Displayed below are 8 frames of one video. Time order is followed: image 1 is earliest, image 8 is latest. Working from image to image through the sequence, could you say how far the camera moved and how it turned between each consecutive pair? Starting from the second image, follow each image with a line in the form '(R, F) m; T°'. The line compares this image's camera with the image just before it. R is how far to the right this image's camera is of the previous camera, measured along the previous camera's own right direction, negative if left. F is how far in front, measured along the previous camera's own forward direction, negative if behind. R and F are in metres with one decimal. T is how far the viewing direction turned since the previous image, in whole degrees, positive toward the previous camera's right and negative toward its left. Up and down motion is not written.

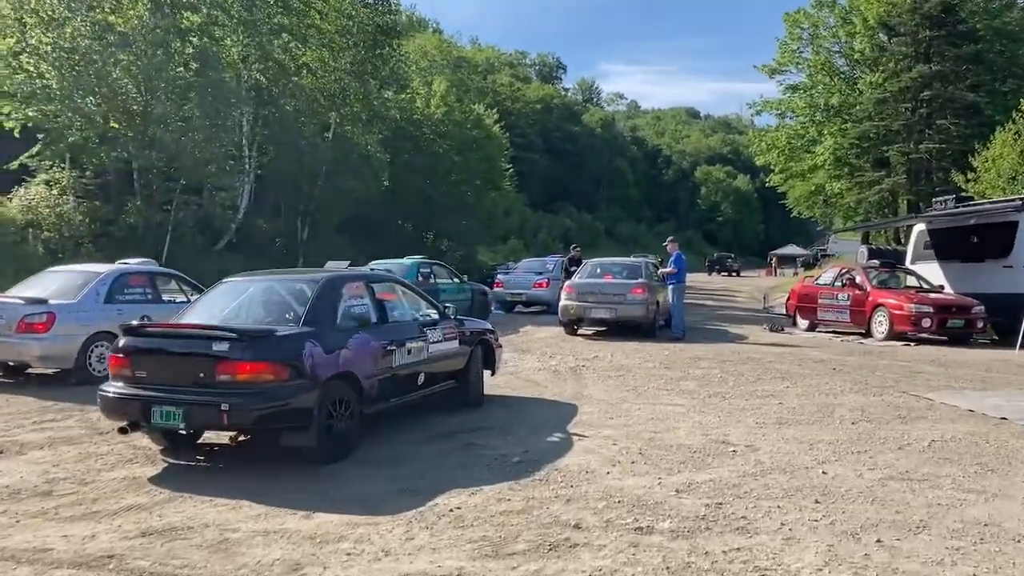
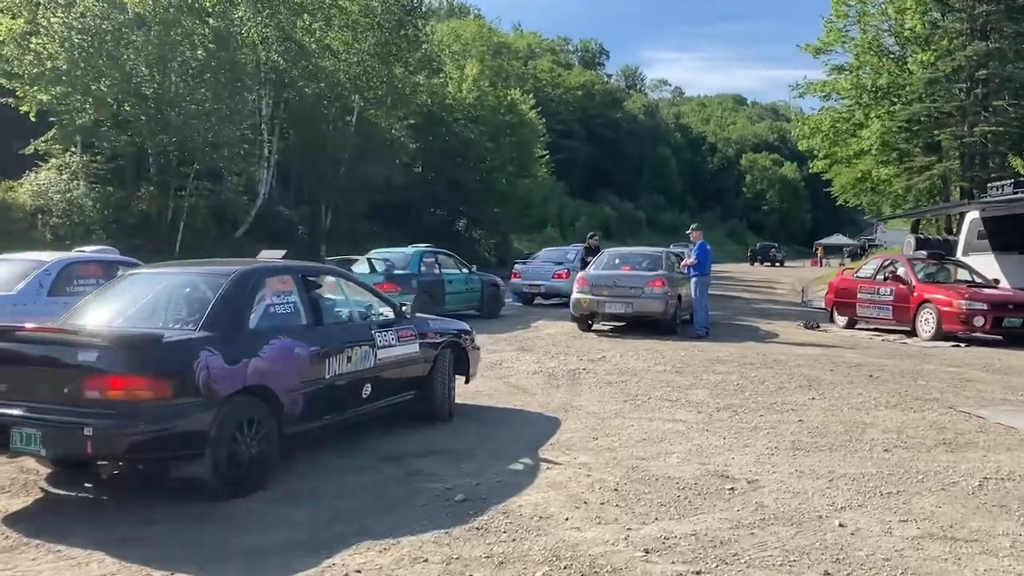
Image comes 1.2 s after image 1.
(+0.6, +1.4) m; -3°
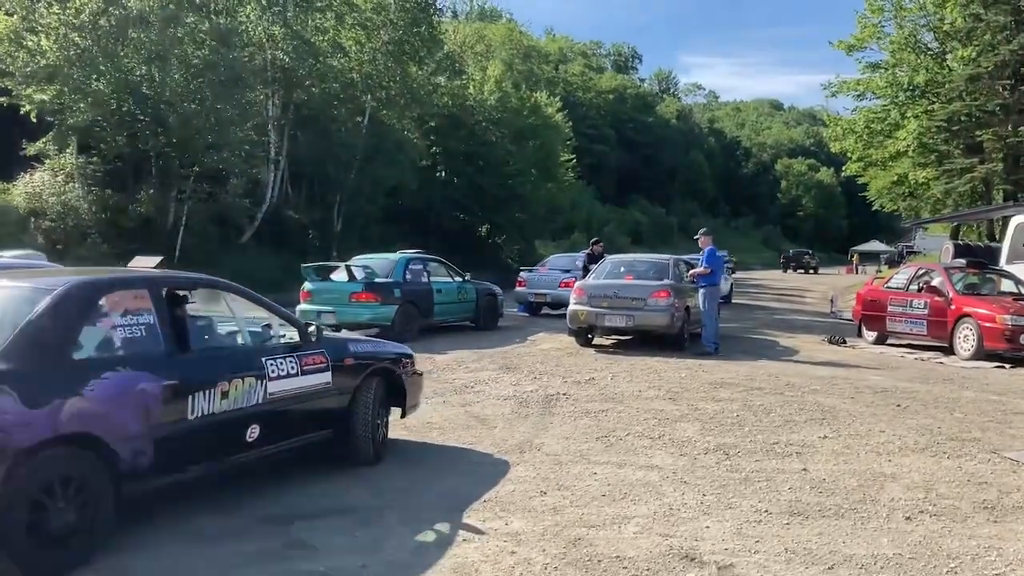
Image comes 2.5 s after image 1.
(+0.7, +1.5) m; -2°
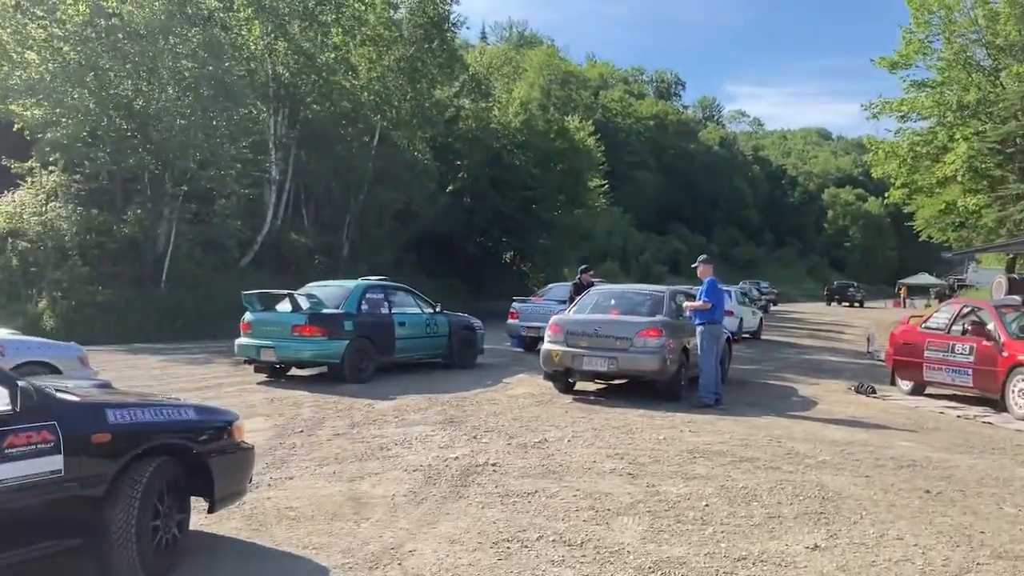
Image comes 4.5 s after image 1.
(+1.1, +2.1) m; -3°
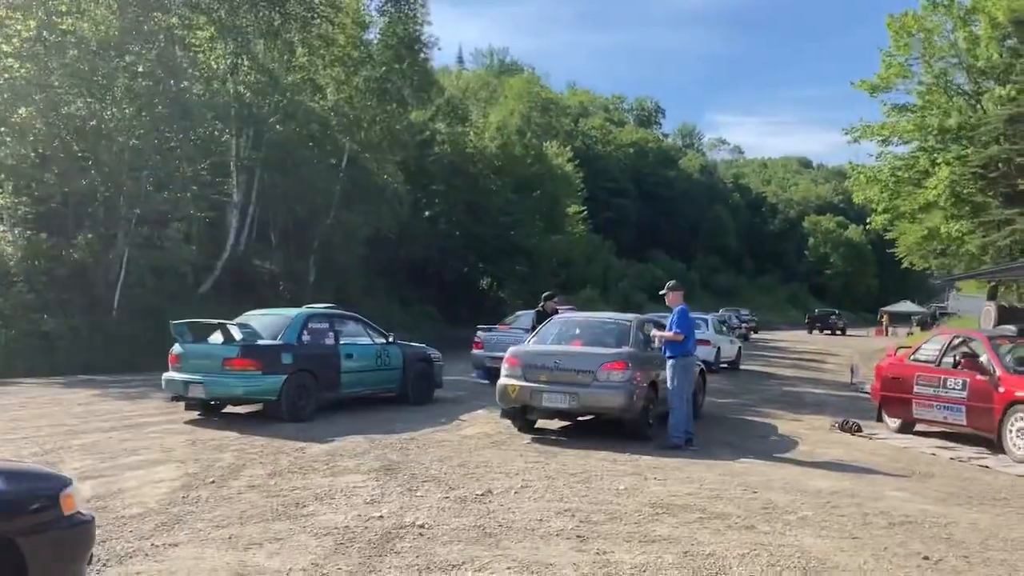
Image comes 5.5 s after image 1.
(+0.4, +1.1) m; +1°
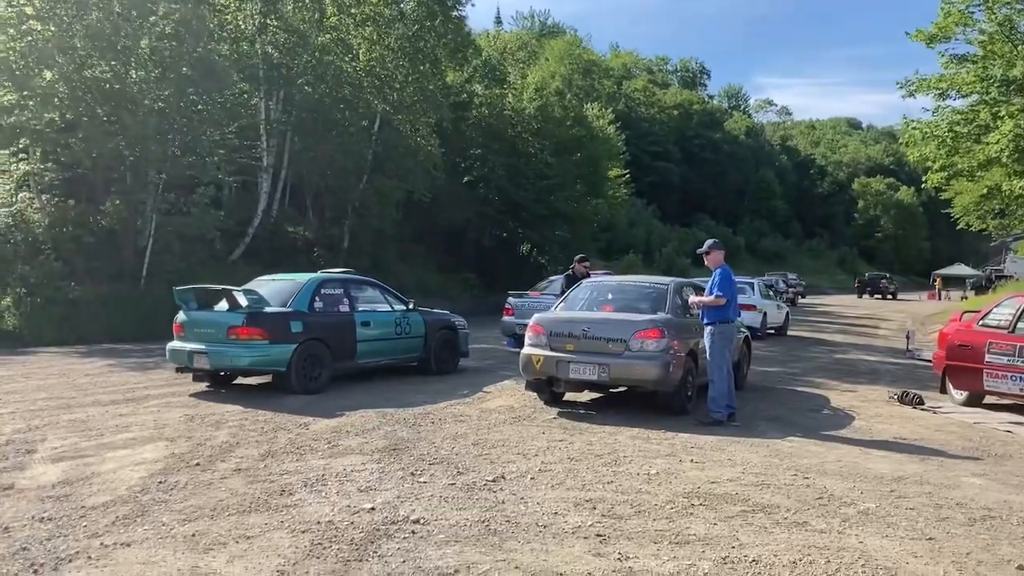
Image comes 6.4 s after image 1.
(+0.2, +1.0) m; -3°
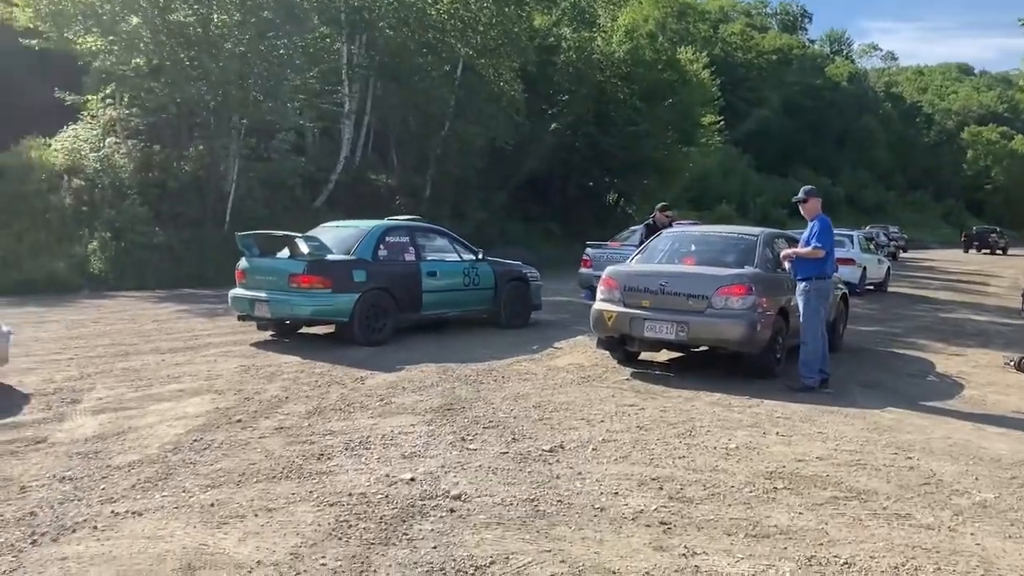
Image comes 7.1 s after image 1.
(+0.2, +0.7) m; -5°
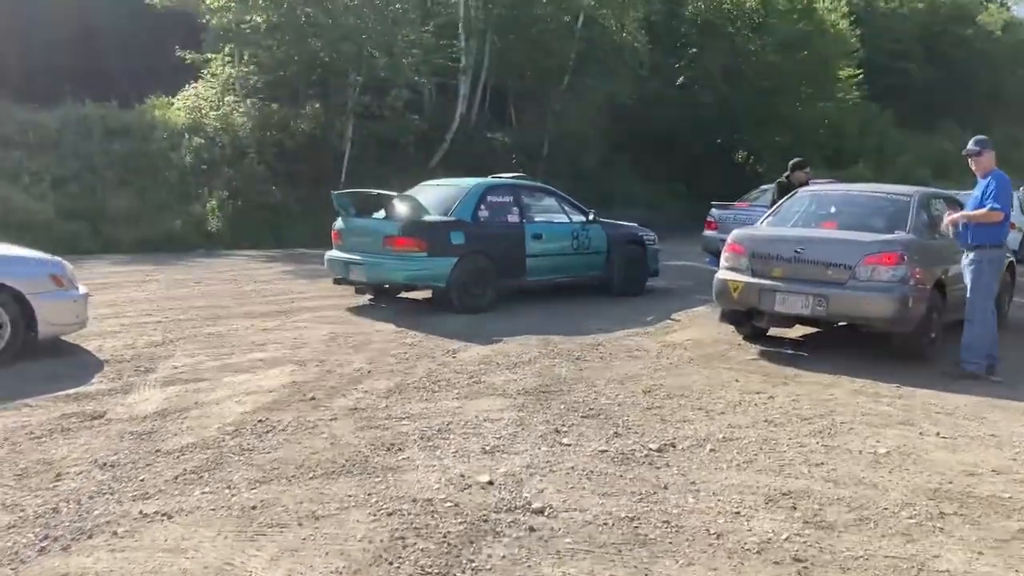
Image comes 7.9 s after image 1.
(+0.1, +0.9) m; -7°
